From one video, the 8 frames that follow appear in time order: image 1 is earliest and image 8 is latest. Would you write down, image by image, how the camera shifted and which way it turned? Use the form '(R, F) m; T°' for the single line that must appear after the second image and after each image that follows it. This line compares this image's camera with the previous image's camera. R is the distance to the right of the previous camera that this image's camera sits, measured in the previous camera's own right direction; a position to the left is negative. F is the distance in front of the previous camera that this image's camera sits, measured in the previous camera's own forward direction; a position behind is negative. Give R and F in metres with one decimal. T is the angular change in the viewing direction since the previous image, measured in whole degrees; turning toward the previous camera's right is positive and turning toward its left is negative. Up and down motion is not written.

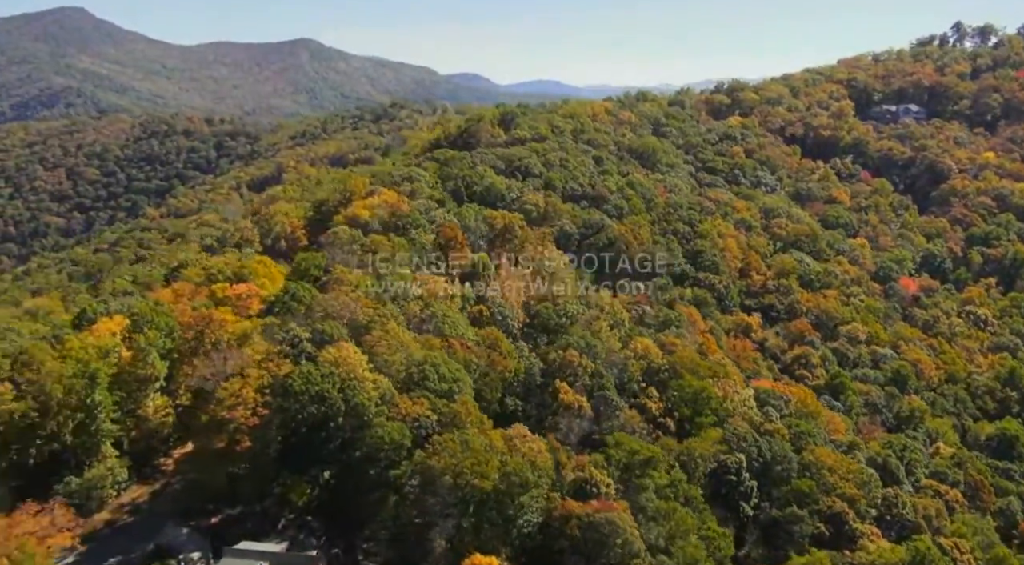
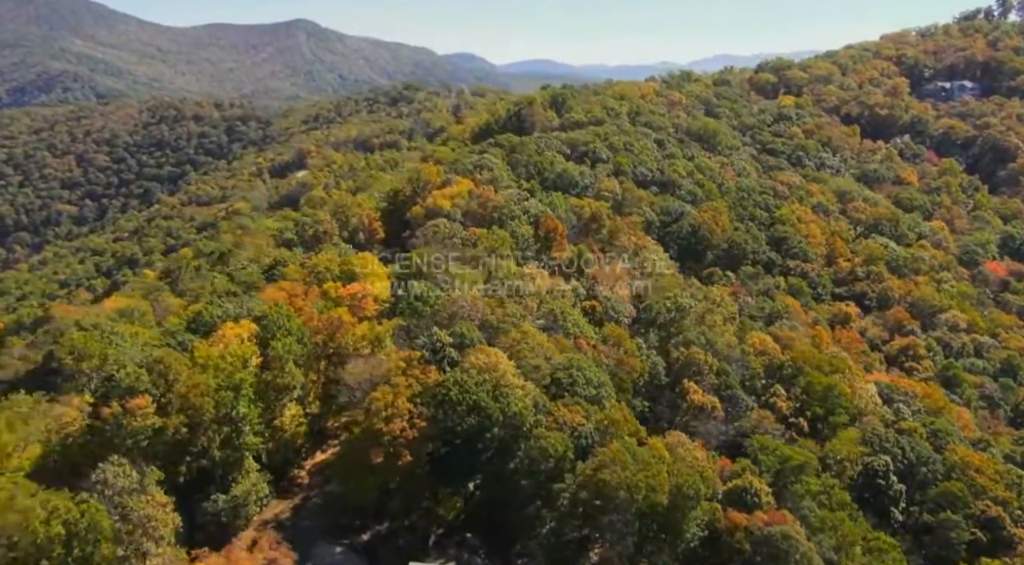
(-5.7, +1.6) m; 0°
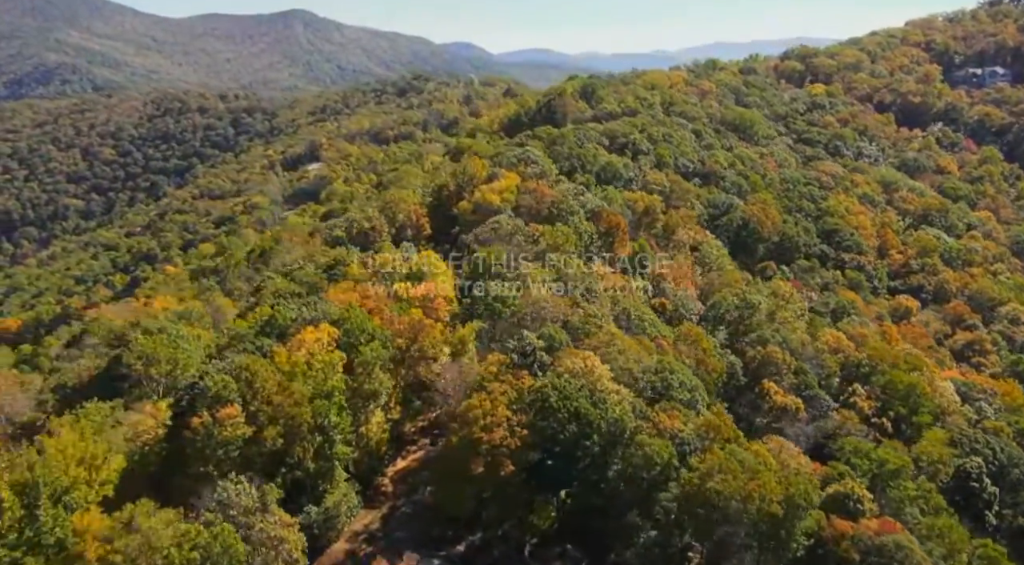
(-3.3, +1.0) m; 0°
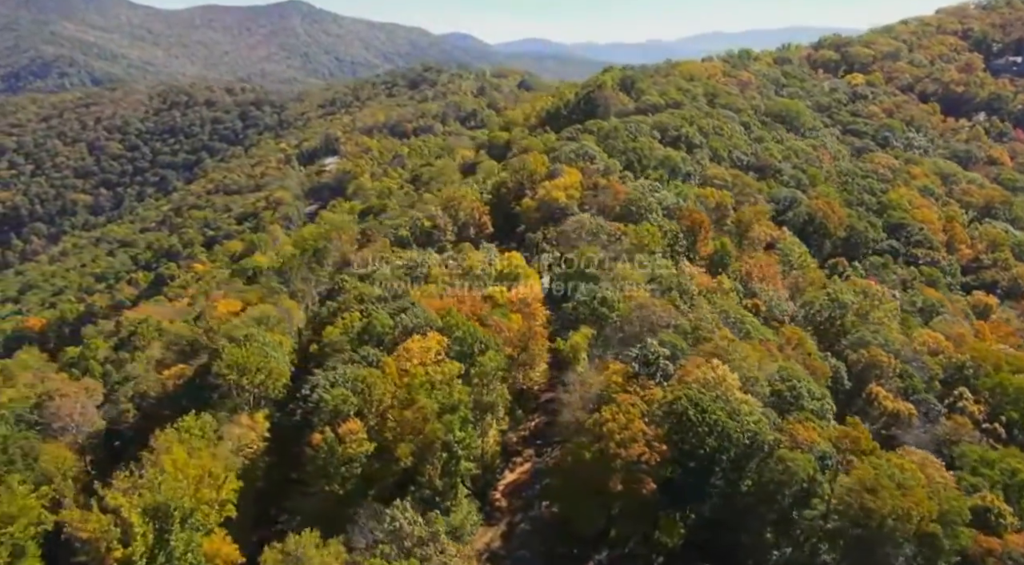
(-4.2, +1.2) m; 0°
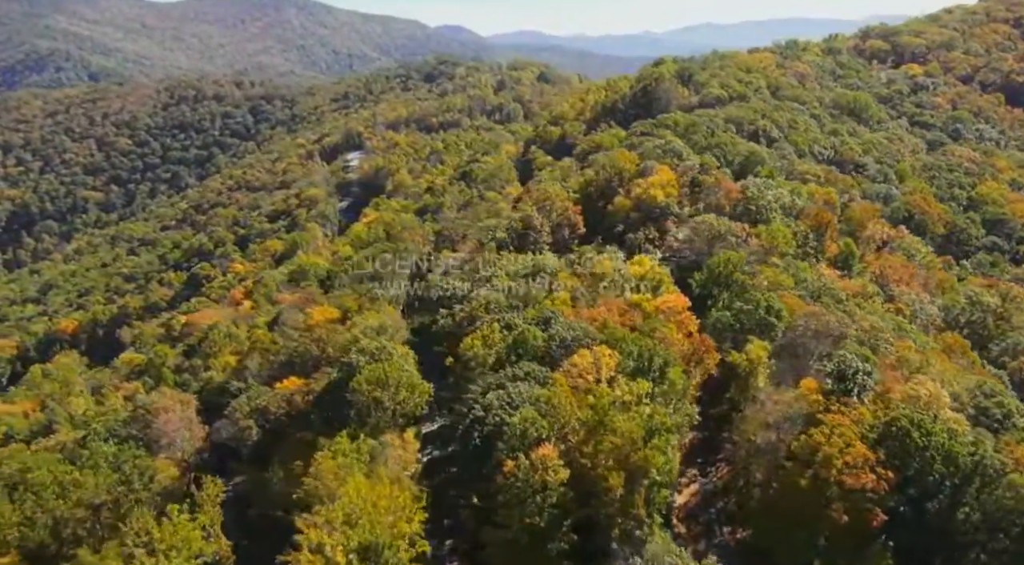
(-6.1, +1.8) m; 0°
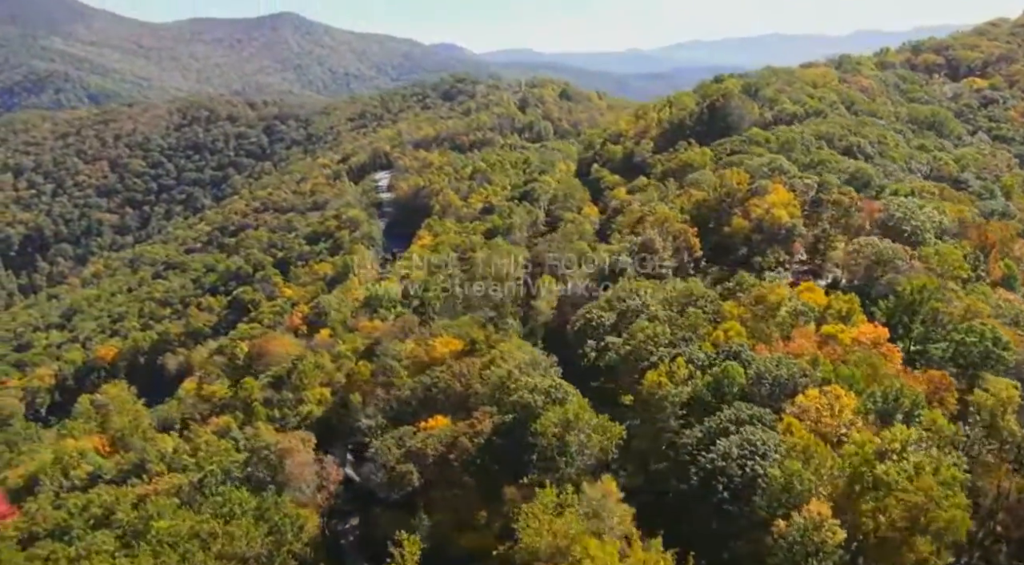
(-7.1, +2.1) m; 0°
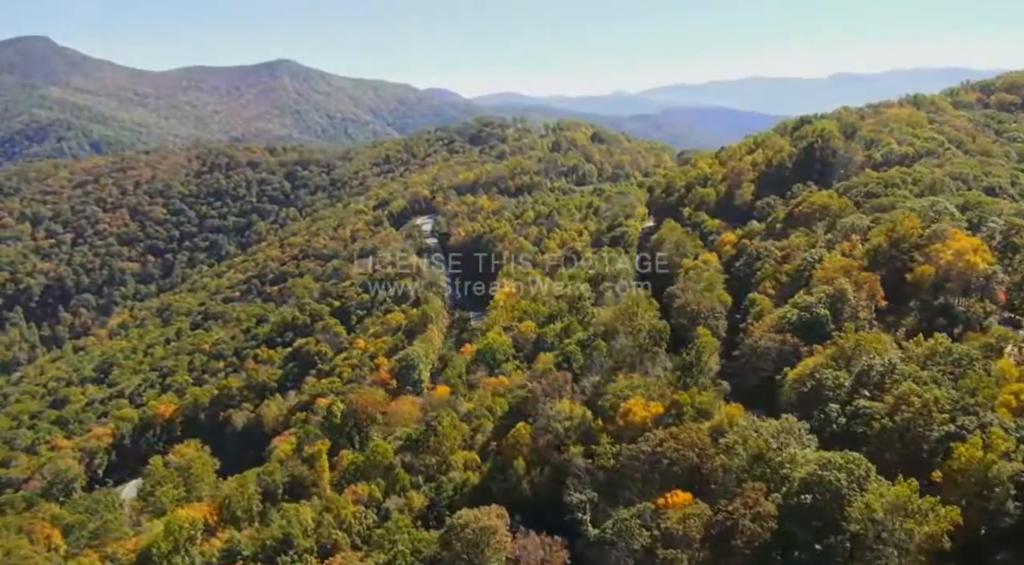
(-10.0, +2.8) m; +1°
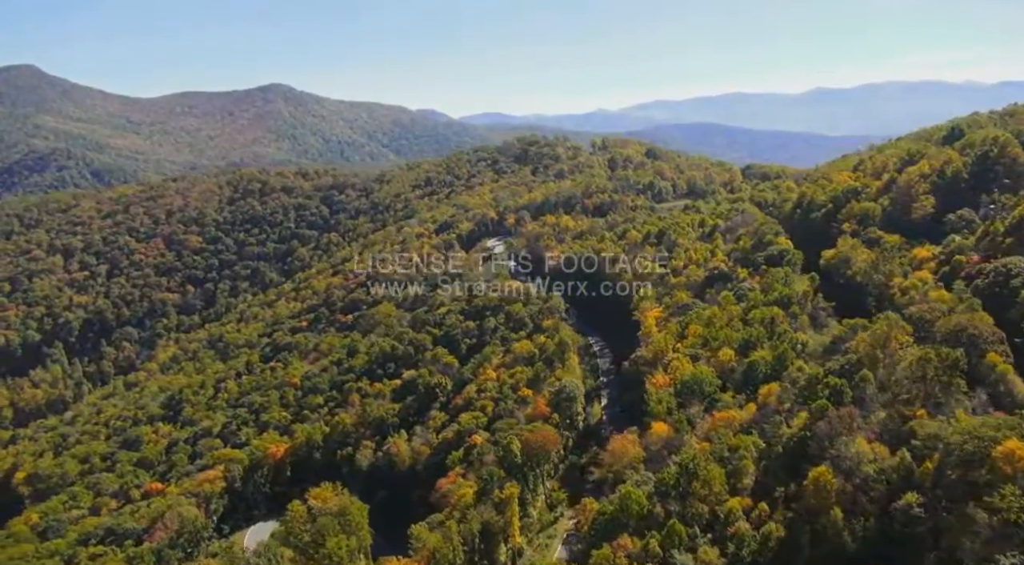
(-16.0, +4.4) m; +1°
